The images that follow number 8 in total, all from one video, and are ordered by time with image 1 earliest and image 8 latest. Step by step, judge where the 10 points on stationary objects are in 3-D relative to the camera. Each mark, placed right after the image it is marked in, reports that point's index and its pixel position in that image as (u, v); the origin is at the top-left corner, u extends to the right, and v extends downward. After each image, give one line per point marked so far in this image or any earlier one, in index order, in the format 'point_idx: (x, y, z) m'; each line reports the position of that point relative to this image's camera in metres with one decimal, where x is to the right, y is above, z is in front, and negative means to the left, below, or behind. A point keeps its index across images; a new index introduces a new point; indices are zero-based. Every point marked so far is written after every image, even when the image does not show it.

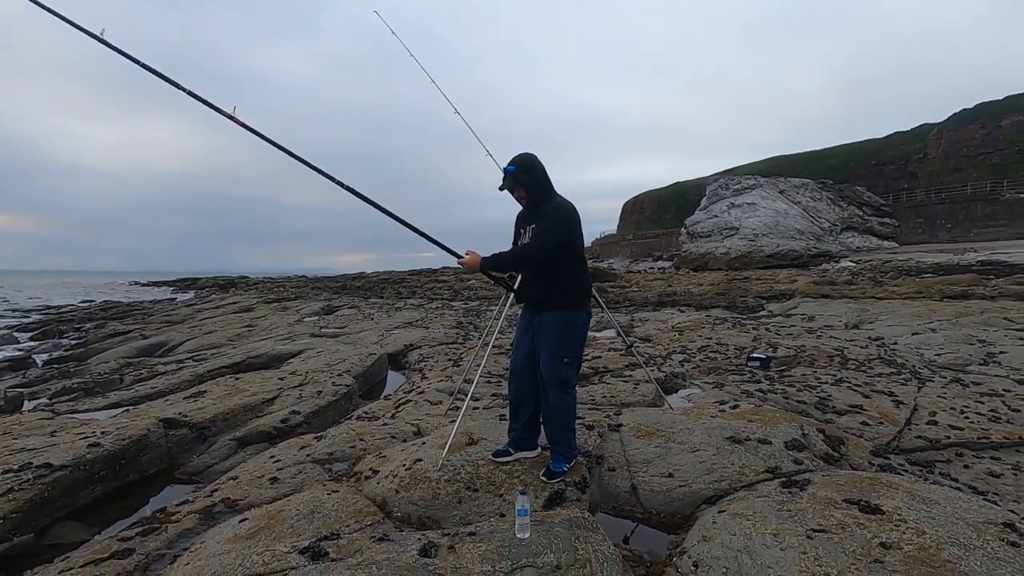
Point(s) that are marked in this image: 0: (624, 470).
0: (+0.8, -1.2, +4.0) m
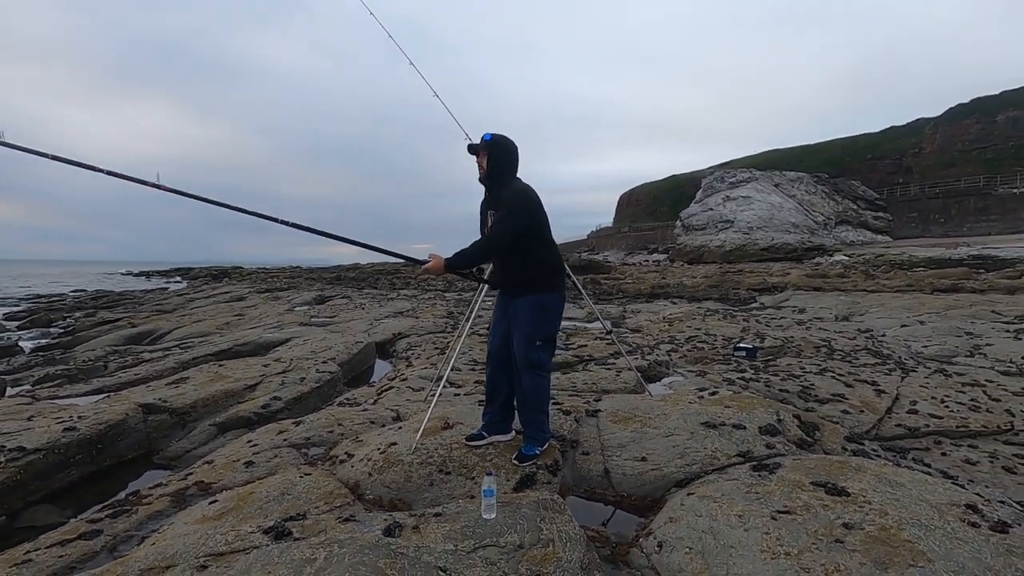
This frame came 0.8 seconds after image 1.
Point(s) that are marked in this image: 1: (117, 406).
0: (+0.6, -1.1, +4.0) m
1: (-4.0, -1.2, +6.0) m
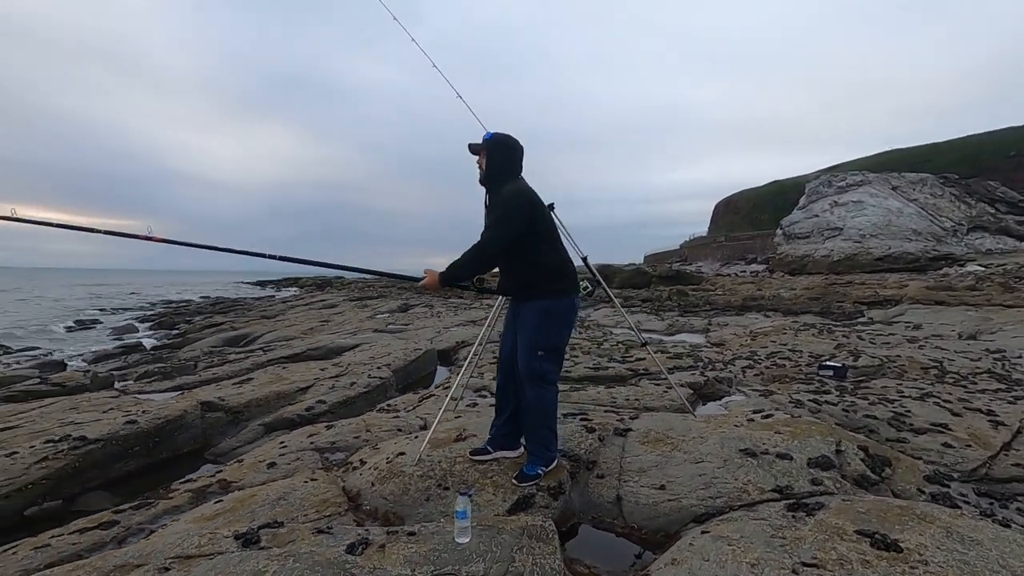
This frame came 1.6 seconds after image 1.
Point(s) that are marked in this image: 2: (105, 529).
0: (+0.6, -1.2, +3.6) m
1: (-3.5, -1.2, +6.3) m
2: (-2.6, -1.5, +3.7) m
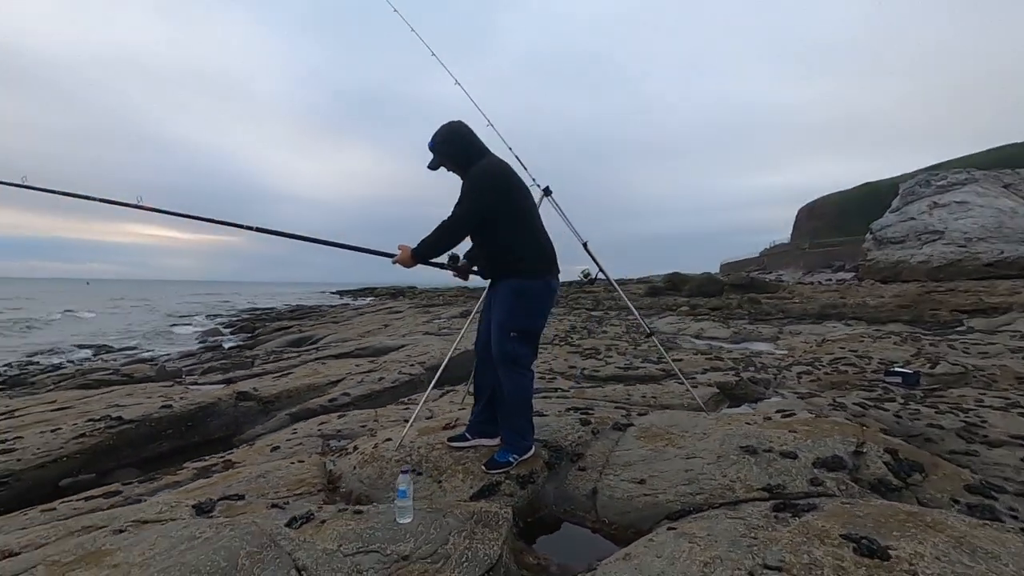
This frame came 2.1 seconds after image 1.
0: (+0.5, -1.0, +3.3) m
1: (-3.3, -1.2, +6.6) m
2: (-2.7, -1.4, +3.9) m
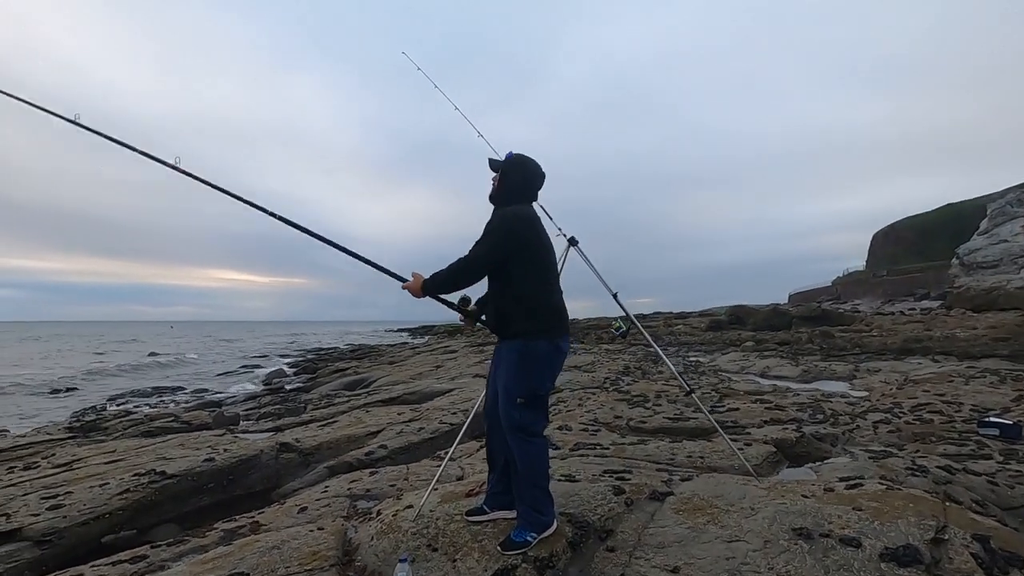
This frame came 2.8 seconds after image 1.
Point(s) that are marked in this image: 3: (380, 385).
0: (+0.6, -1.3, +3.0) m
1: (-2.8, -1.7, +6.6) m
2: (-2.5, -1.8, +3.9) m
3: (-2.6, -1.9, +11.5) m
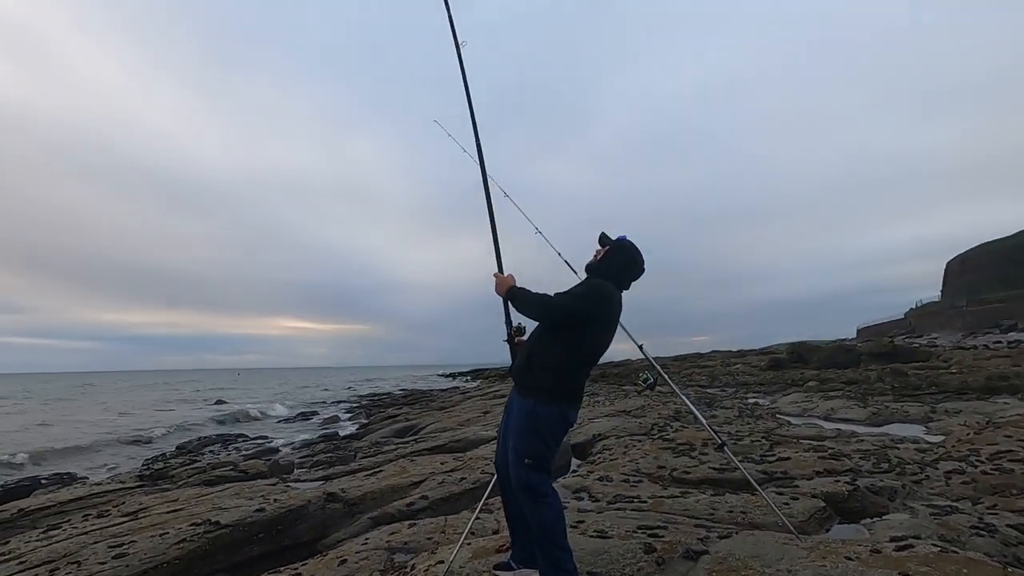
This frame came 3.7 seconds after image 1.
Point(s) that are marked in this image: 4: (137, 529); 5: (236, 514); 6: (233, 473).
0: (+0.7, -1.6, +2.9) m
1: (-2.3, -2.3, +6.8) m
2: (-2.3, -2.2, +4.0) m
3: (-1.6, -2.8, +11.6) m
4: (-3.9, -2.5, +6.2) m
5: (-2.8, -2.3, +6.0) m
6: (-4.2, -2.8, +9.0) m
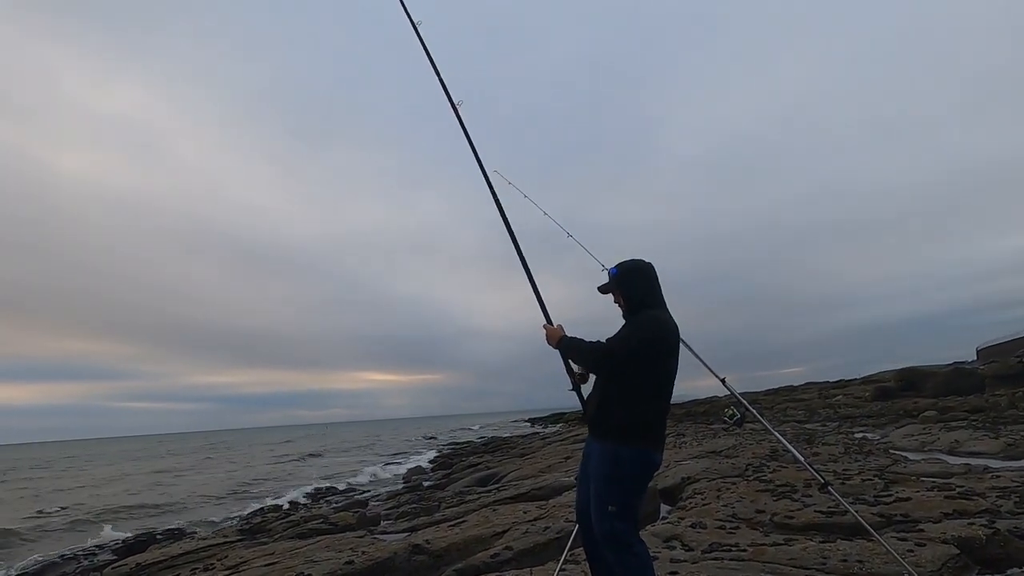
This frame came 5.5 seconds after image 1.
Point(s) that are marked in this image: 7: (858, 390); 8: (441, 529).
0: (+1.1, -1.7, +2.6) m
1: (-1.3, -2.9, +6.7) m
2: (-1.6, -2.6, +4.0) m
3: (+0.1, -3.7, +11.4) m
4: (-3.0, -3.2, +6.4) m
5: (-1.9, -2.9, +6.1) m
6: (-2.9, -3.7, +9.1) m
7: (+11.4, -3.3, +19.5) m
8: (-0.9, -3.0, +7.3) m
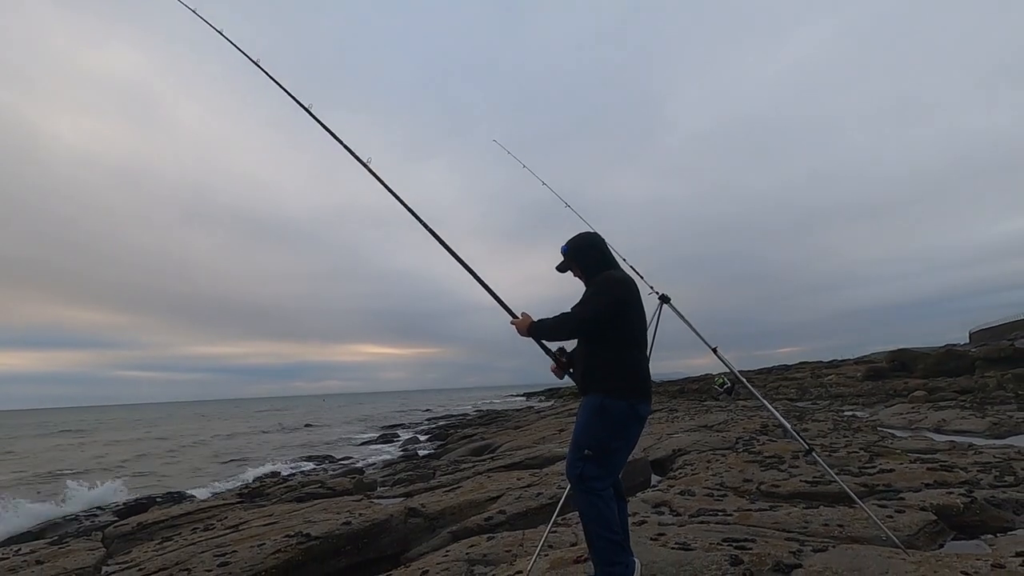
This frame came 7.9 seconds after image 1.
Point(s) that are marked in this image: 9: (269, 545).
0: (+1.0, -1.6, +2.7) m
1: (-1.4, -2.6, +6.9) m
2: (-1.7, -2.4, +4.2) m
3: (0.0, -3.2, +11.6) m
4: (-3.1, -2.8, +6.6) m
5: (-2.0, -2.5, +6.2) m
6: (-3.0, -3.2, +9.3) m
7: (+11.3, -2.8, +19.7) m
8: (-0.9, -2.6, +7.5) m
9: (-2.5, -2.6, +6.0) m
